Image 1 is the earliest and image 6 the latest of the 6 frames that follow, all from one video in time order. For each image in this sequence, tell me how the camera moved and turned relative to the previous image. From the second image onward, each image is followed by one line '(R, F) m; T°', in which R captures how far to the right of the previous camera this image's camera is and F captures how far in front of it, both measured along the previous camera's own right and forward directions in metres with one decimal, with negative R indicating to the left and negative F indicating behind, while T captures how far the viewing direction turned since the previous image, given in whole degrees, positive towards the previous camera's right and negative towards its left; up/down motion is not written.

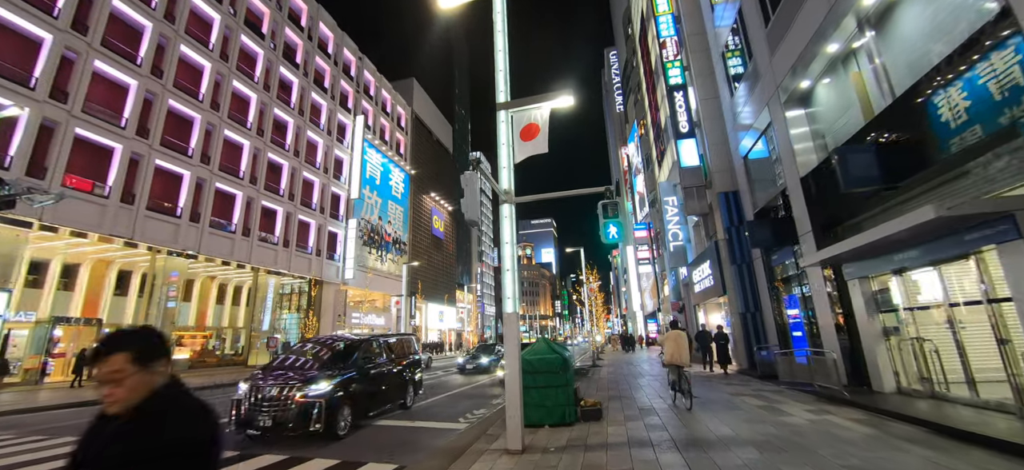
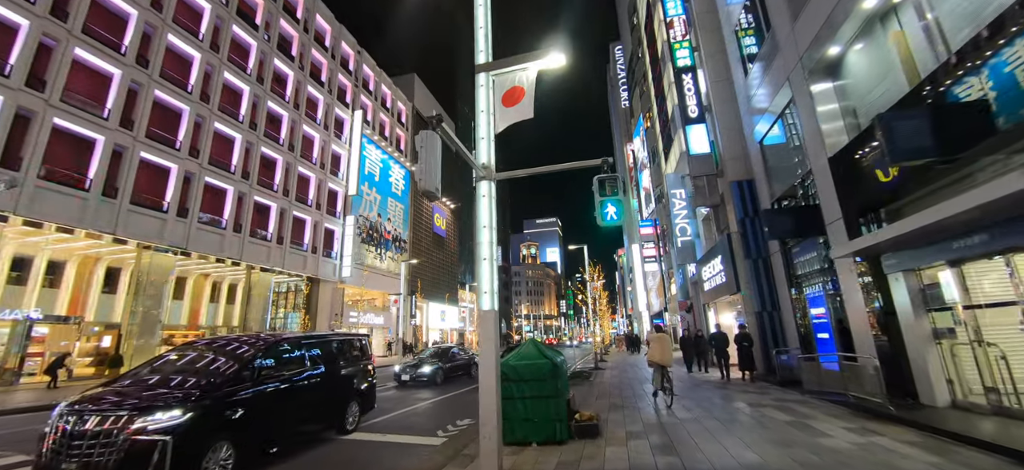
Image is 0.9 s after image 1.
(+0.4, +1.2) m; -1°
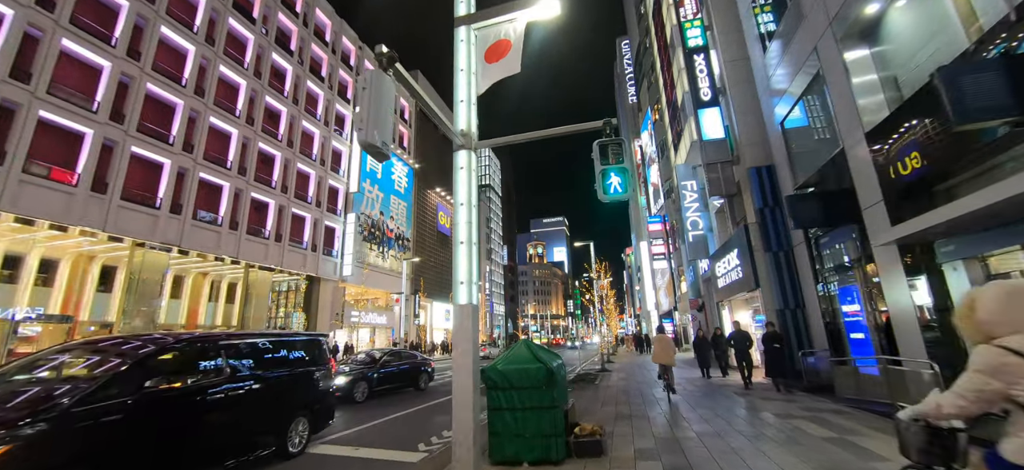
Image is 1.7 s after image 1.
(+0.3, +1.1) m; -1°
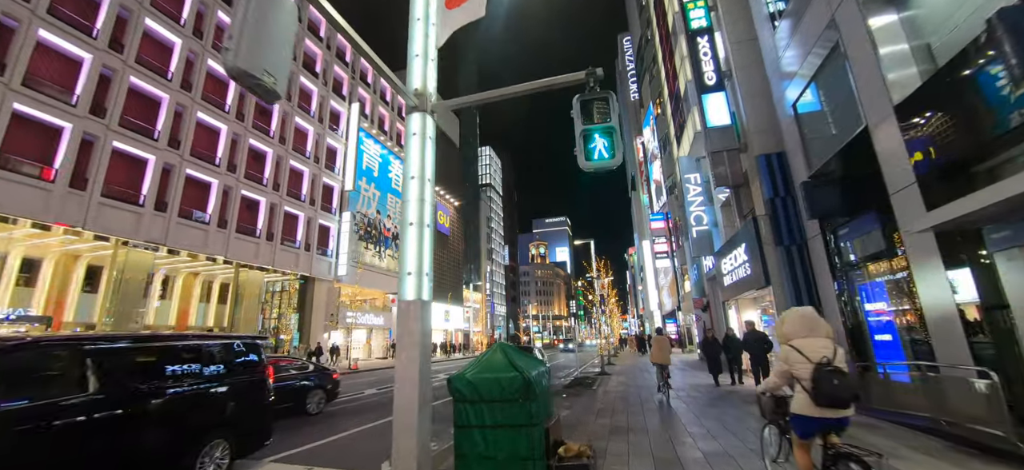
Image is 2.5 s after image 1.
(+0.4, +1.0) m; 0°
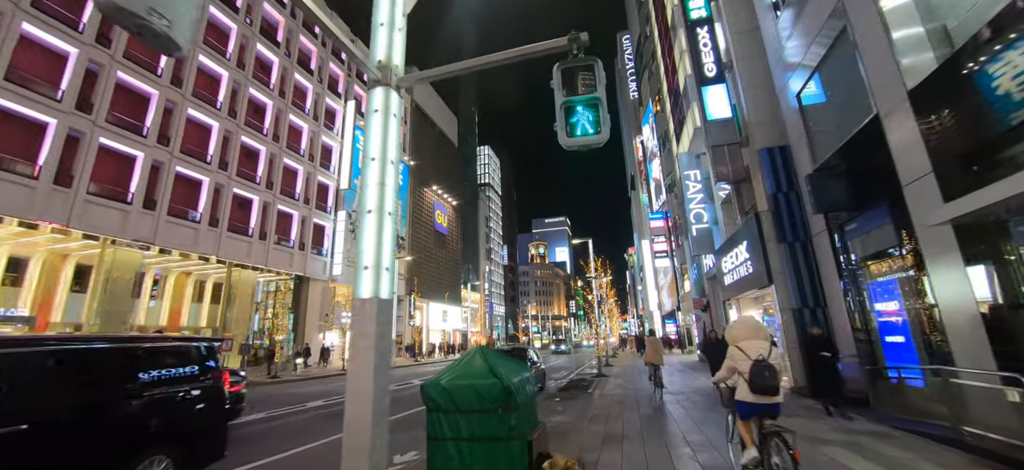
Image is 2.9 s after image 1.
(+0.2, +0.5) m; 0°
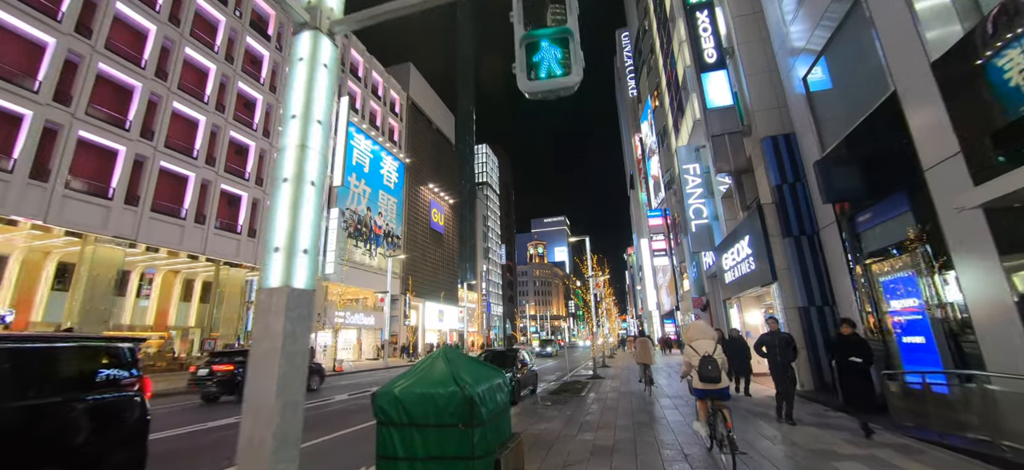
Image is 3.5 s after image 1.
(+0.3, +0.7) m; 0°
